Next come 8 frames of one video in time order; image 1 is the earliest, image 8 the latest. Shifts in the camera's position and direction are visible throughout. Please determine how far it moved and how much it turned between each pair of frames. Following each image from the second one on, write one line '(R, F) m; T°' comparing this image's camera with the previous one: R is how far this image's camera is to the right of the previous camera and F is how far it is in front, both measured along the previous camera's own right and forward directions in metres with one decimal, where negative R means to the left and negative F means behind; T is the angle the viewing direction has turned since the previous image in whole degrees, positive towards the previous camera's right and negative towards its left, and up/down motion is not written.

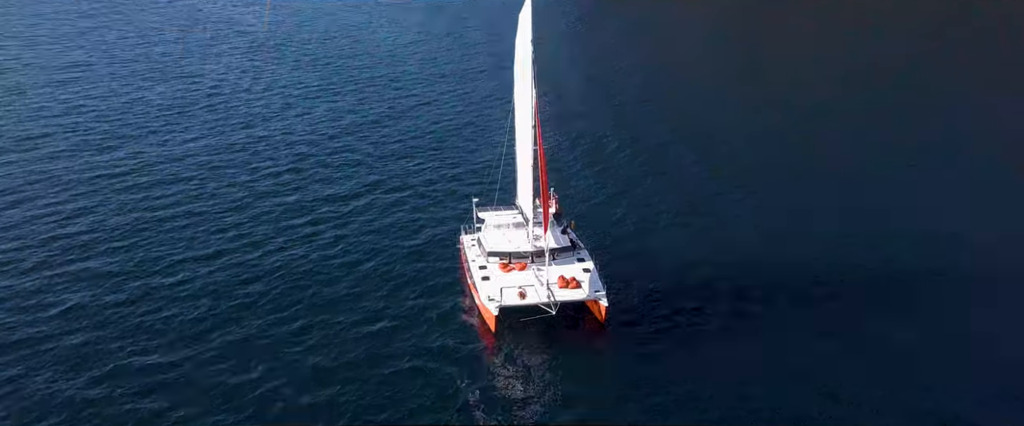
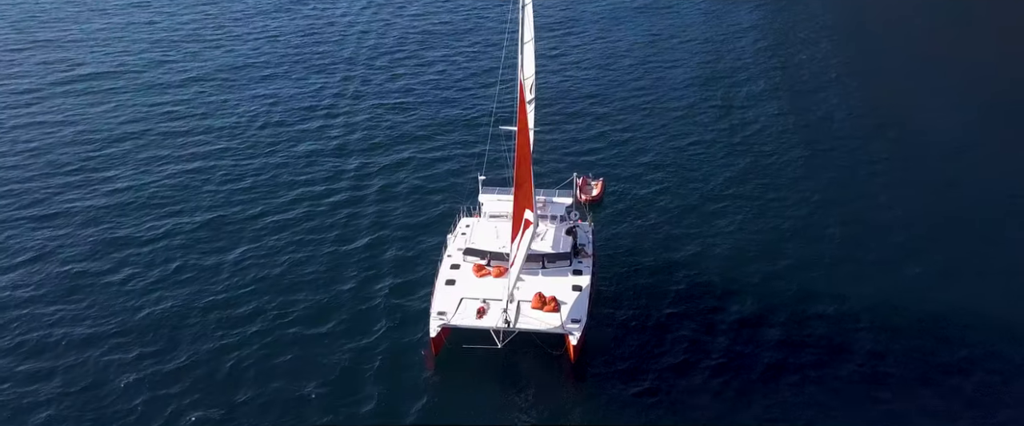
(+10.5, +11.2) m; -15°
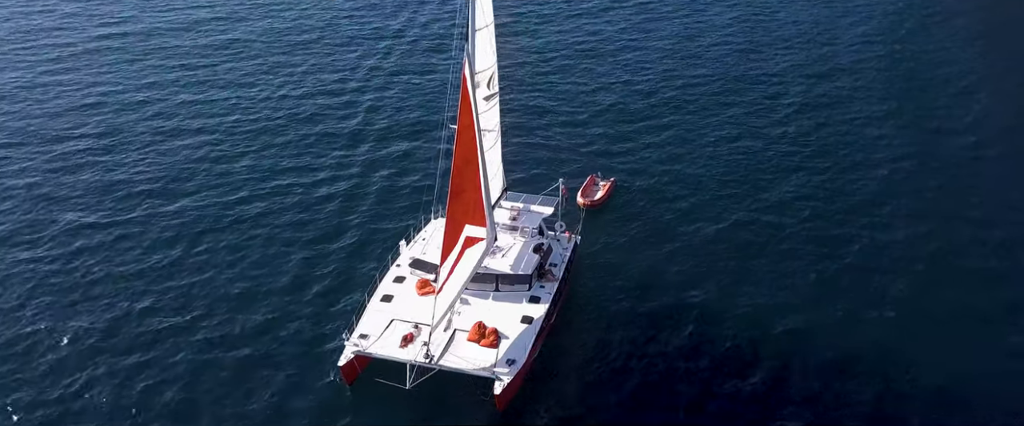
(+7.8, +6.1) m; -10°
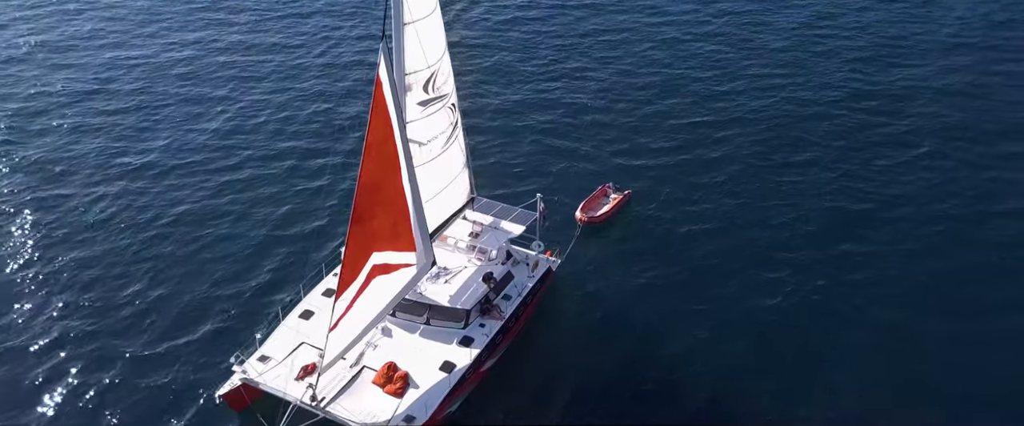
(+8.0, +6.4) m; -11°
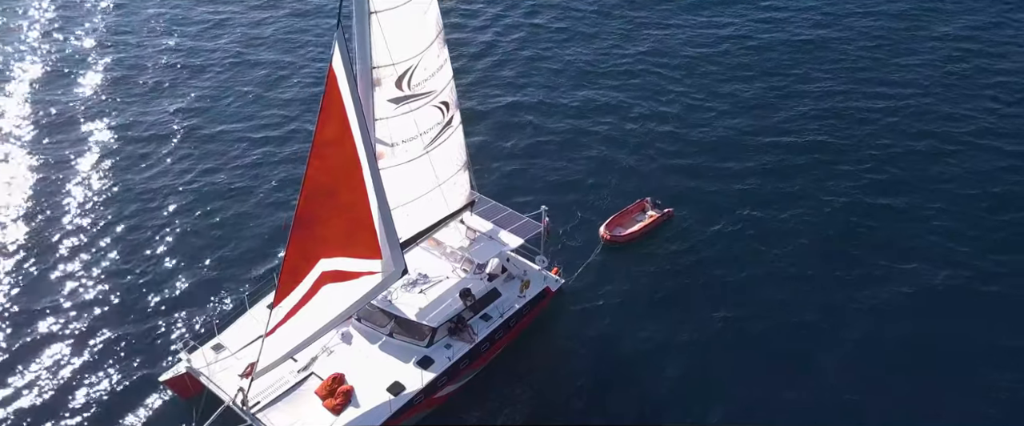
(+5.7, +3.8) m; -11°
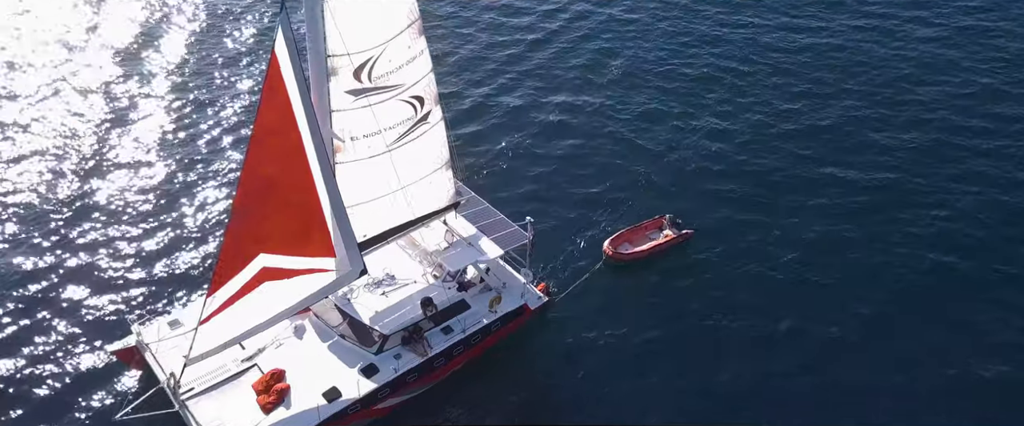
(+4.7, +2.7) m; -8°
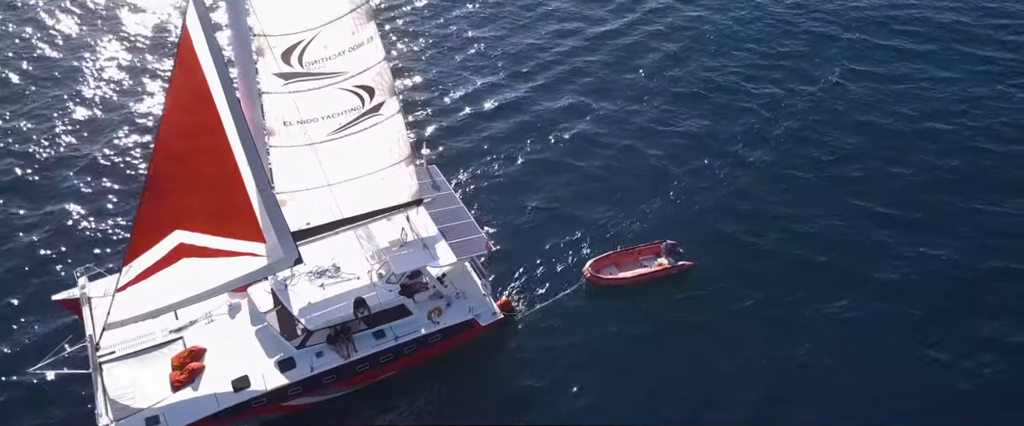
(+5.6, +2.8) m; -9°
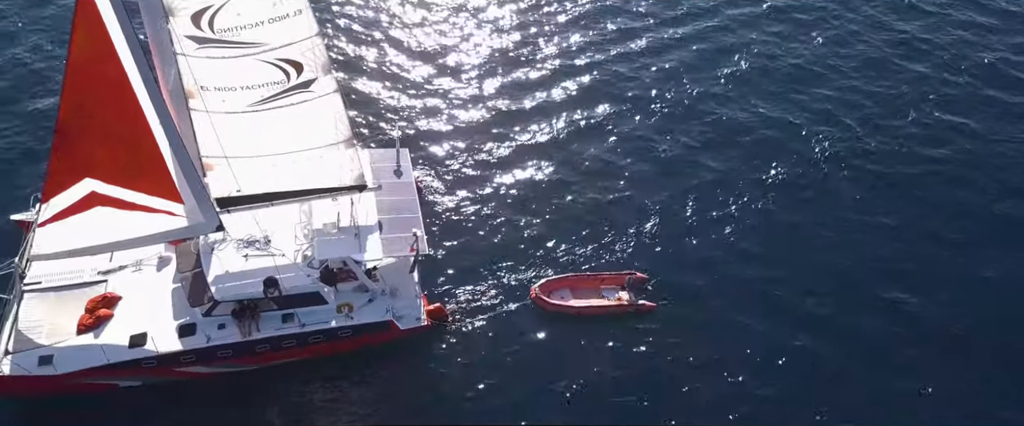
(+6.0, +2.7) m; -9°
